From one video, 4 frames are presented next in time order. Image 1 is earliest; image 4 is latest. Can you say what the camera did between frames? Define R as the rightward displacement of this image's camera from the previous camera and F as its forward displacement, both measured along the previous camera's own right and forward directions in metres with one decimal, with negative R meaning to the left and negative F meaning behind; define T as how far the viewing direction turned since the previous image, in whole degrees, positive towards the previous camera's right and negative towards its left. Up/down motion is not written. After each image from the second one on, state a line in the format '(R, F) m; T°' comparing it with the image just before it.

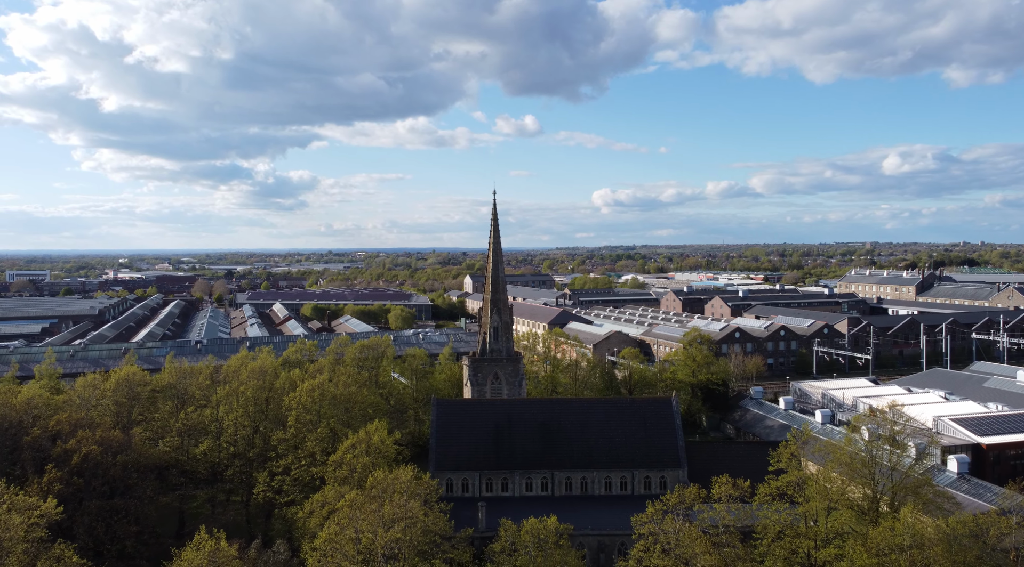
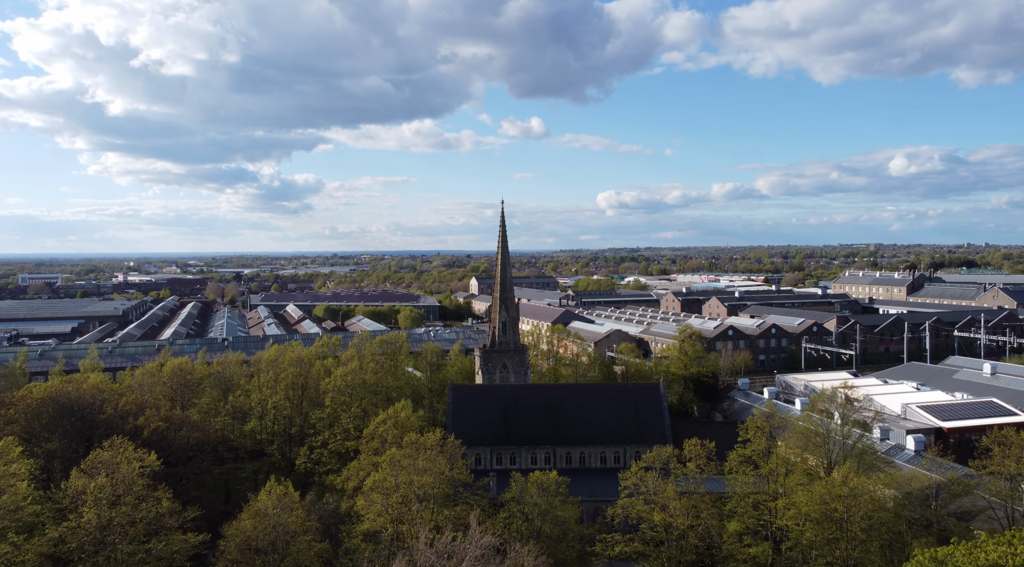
(-0.1, -6.0) m; 0°
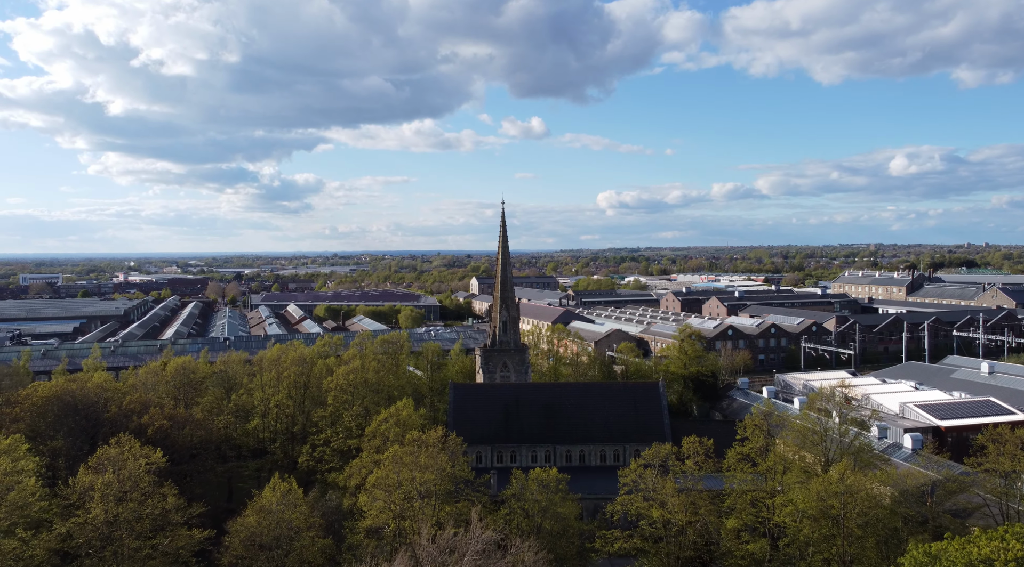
(0.0, -0.4) m; 0°
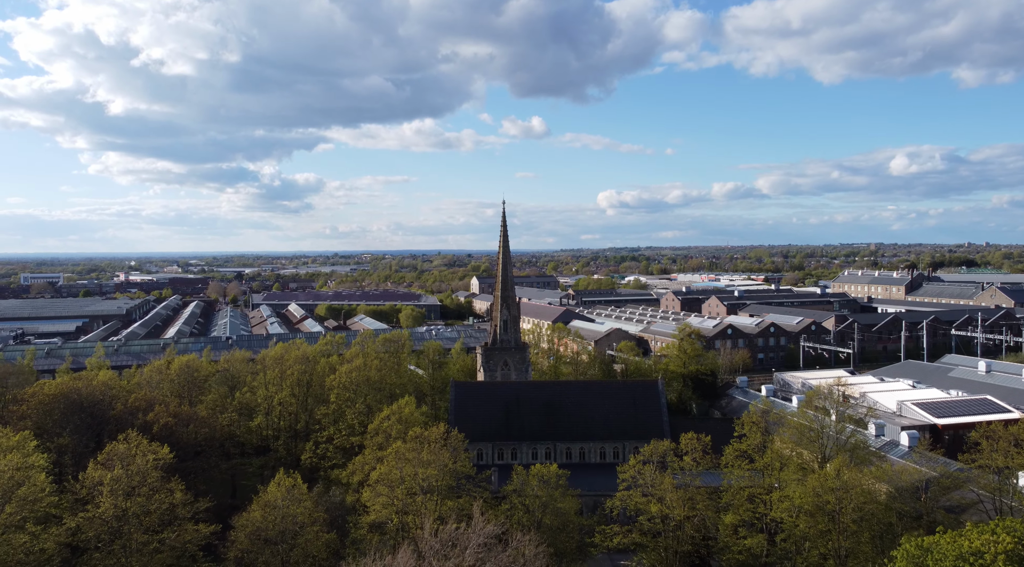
(0.0, -0.5) m; 0°
